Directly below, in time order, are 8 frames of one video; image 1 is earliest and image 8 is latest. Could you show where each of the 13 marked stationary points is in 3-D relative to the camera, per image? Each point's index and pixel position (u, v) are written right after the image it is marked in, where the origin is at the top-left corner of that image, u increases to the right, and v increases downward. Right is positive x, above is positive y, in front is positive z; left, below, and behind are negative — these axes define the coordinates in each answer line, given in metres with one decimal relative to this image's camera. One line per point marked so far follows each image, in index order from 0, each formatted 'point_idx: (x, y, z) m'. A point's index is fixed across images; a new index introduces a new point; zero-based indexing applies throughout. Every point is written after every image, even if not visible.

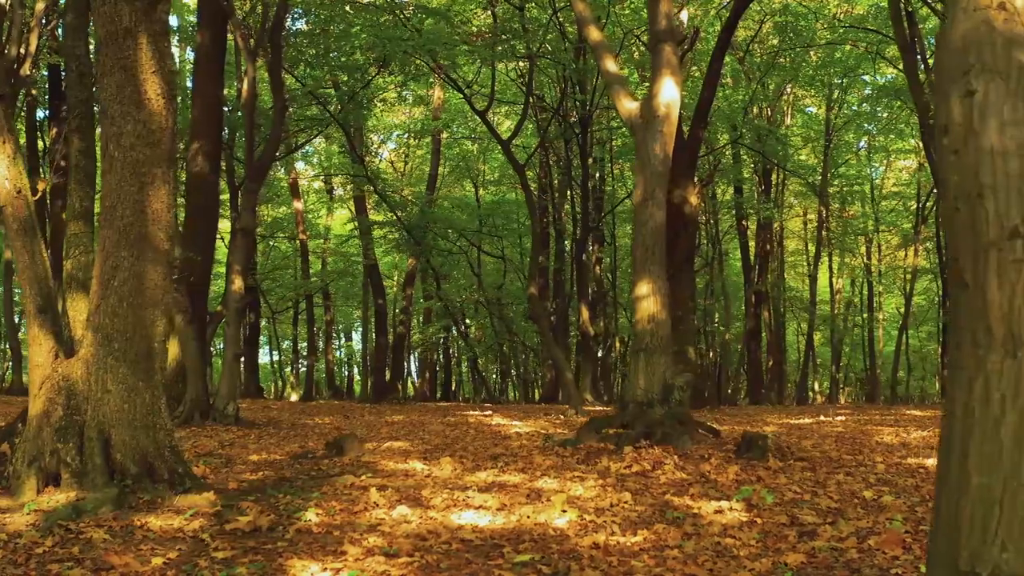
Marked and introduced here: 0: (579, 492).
0: (+0.5, -1.6, +6.1) m
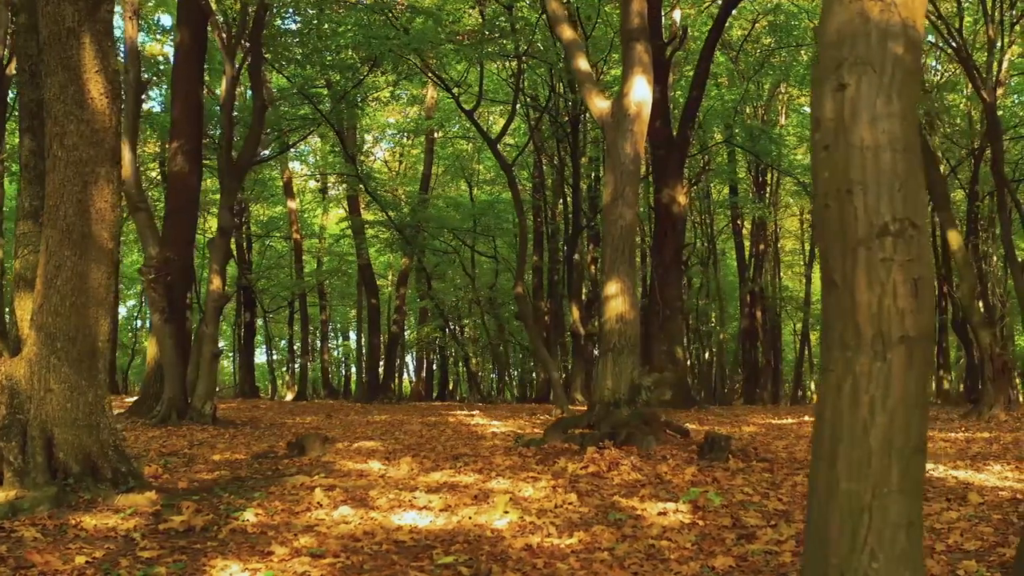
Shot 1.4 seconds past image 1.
0: (+0.1, -1.6, +6.0) m
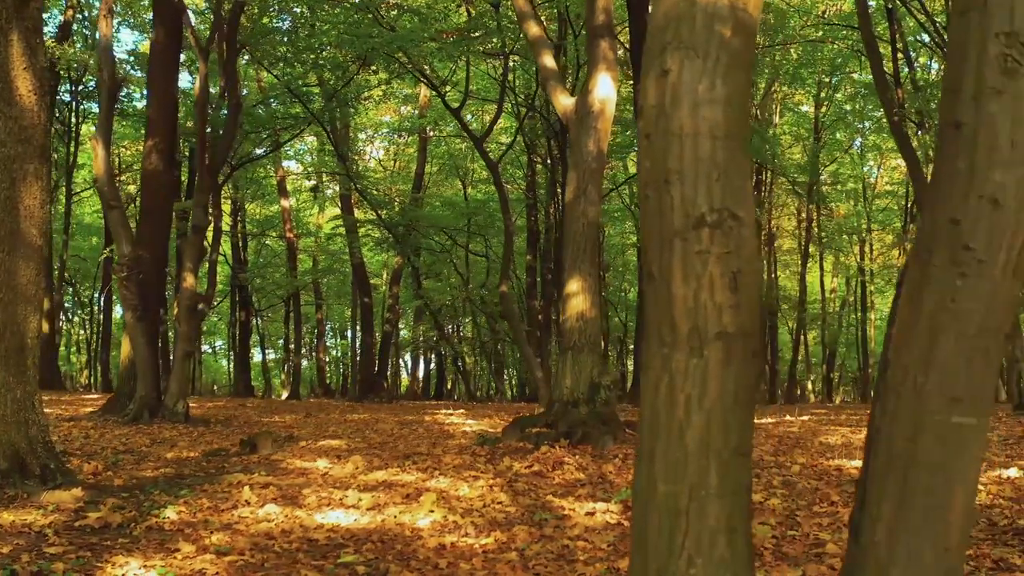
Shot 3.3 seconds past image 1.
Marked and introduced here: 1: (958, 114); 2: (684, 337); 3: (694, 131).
0: (-0.4, -1.5, +6.0) m
1: (+1.1, +0.5, +2.0) m
2: (+0.5, -0.1, +2.2) m
3: (+0.5, +0.4, +2.2) m
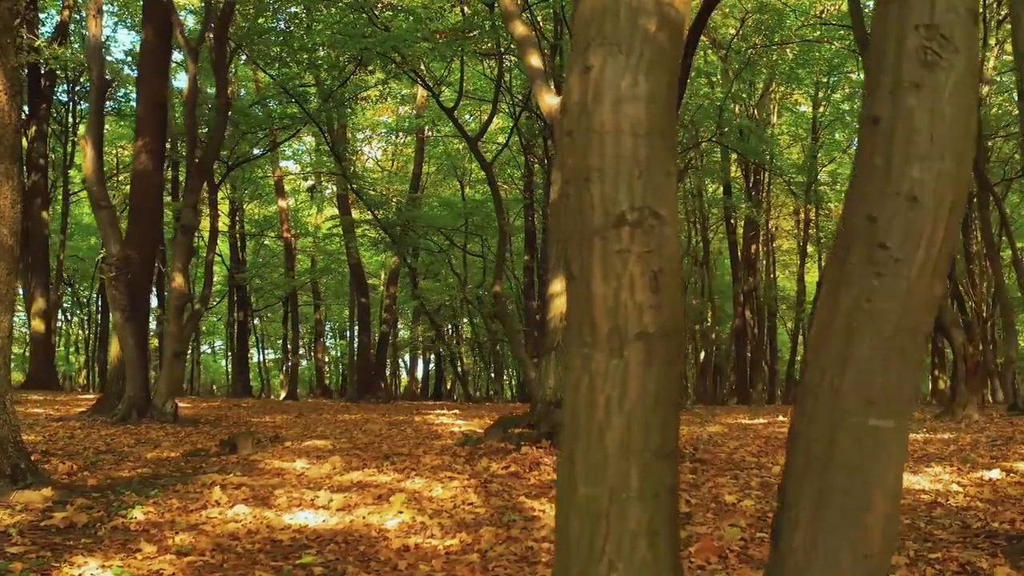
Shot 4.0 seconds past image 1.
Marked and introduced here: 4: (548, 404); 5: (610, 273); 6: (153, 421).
0: (-0.6, -1.5, +6.0) m
1: (+0.9, +0.5, +2.0) m
2: (+0.3, -0.1, +2.2) m
3: (+0.3, +0.4, +2.2) m
4: (+0.4, -1.3, +8.7) m
5: (+0.3, 0.0, +2.2) m
6: (-5.2, -1.9, +11.5) m
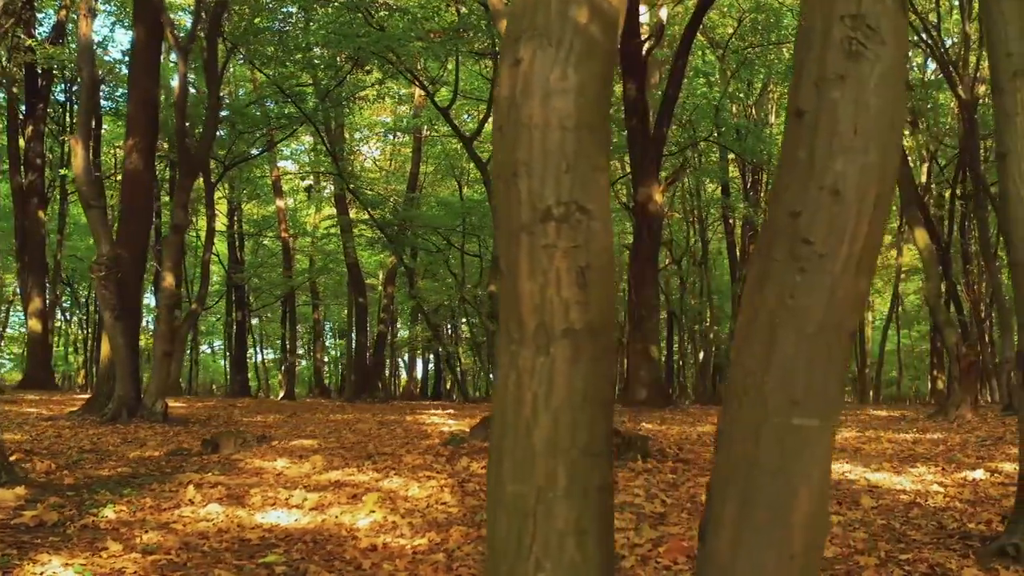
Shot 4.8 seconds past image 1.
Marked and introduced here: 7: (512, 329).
0: (-0.8, -1.5, +5.9) m
1: (+0.7, +0.5, +1.9) m
2: (0.0, -0.1, +2.1) m
3: (+0.1, +0.5, +2.2) m
4: (+0.2, -1.3, +8.6) m
5: (+0.1, +0.1, +2.1) m
6: (-5.4, -1.9, +11.5) m
7: (0.0, -0.1, +2.2) m
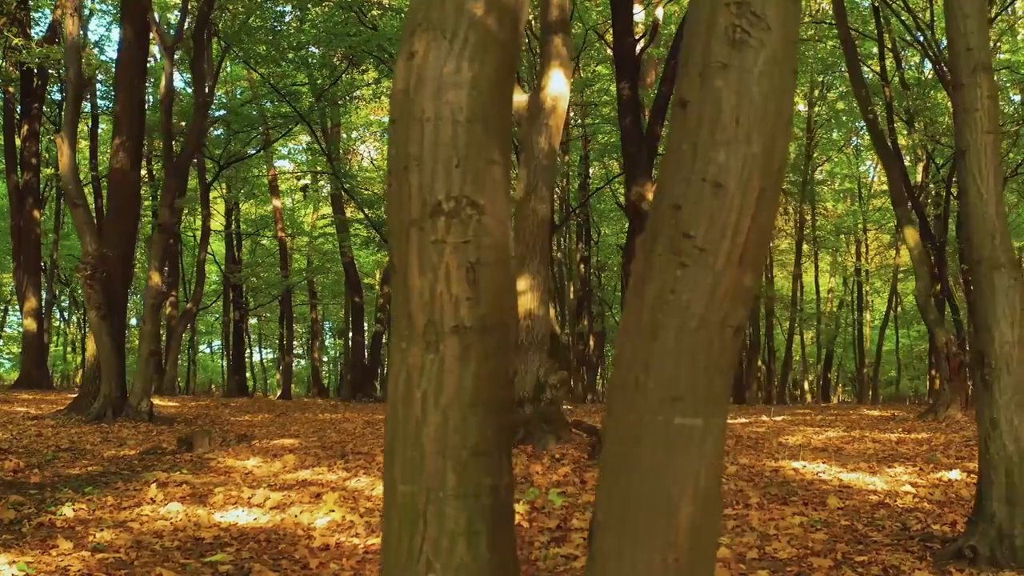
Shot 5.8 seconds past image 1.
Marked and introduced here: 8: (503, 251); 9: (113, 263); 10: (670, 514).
0: (-1.0, -1.5, +5.9) m
1: (+0.4, +0.5, +1.9) m
2: (-0.2, -0.1, +2.1) m
3: (-0.2, +0.5, +2.1) m
4: (0.0, -1.3, +8.6) m
5: (-0.2, +0.1, +2.1) m
6: (-5.6, -1.9, +11.5) m
7: (-0.3, -0.1, +2.1) m
8: (0.0, +0.1, +2.2) m
9: (-6.0, +0.4, +11.8) m
10: (+0.4, -0.5, +1.9) m
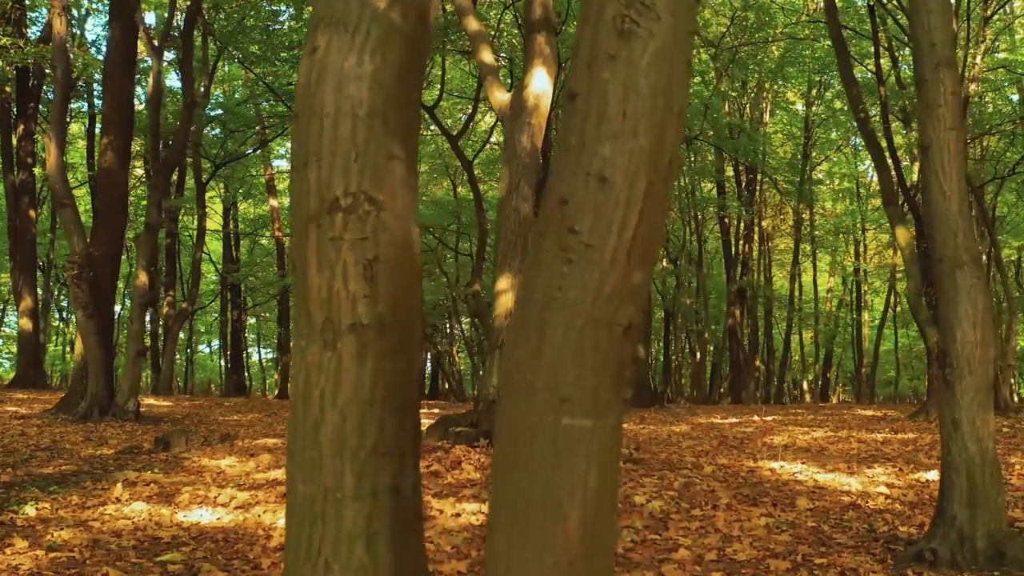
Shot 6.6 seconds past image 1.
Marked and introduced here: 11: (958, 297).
0: (-1.3, -1.5, +5.9) m
1: (+0.2, +0.5, +1.9) m
2: (-0.5, -0.1, +2.1) m
3: (-0.5, +0.5, +2.1) m
4: (-0.2, -1.2, +8.6) m
5: (-0.5, +0.1, +2.1) m
6: (-5.8, -1.9, +11.5) m
7: (-0.6, -0.1, +2.1) m
8: (-0.3, +0.1, +2.1) m
9: (-6.2, +0.4, +11.9) m
10: (+0.1, -0.5, +1.8) m
11: (+2.5, 0.0, +4.4) m
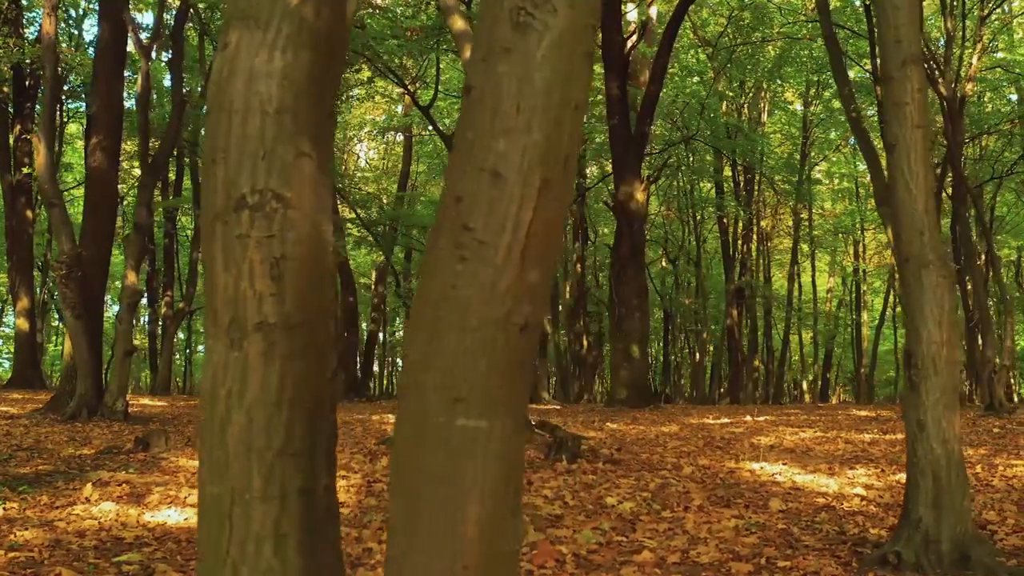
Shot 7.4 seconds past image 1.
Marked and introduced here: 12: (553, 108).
0: (-1.5, -1.5, +5.9) m
1: (-0.1, +0.5, +1.8) m
2: (-0.7, -0.1, +2.0) m
3: (-0.7, +0.5, +2.1) m
4: (-0.4, -1.2, +8.5) m
5: (-0.7, +0.1, +2.0) m
6: (-6.0, -1.9, +11.5) m
7: (-0.8, -0.1, +2.1) m
8: (-0.5, +0.1, +2.1) m
9: (-6.4, +0.4, +11.9) m
10: (-0.1, -0.5, +1.8) m
11: (+2.3, 0.0, +4.3) m
12: (+0.1, +0.4, +1.8) m
